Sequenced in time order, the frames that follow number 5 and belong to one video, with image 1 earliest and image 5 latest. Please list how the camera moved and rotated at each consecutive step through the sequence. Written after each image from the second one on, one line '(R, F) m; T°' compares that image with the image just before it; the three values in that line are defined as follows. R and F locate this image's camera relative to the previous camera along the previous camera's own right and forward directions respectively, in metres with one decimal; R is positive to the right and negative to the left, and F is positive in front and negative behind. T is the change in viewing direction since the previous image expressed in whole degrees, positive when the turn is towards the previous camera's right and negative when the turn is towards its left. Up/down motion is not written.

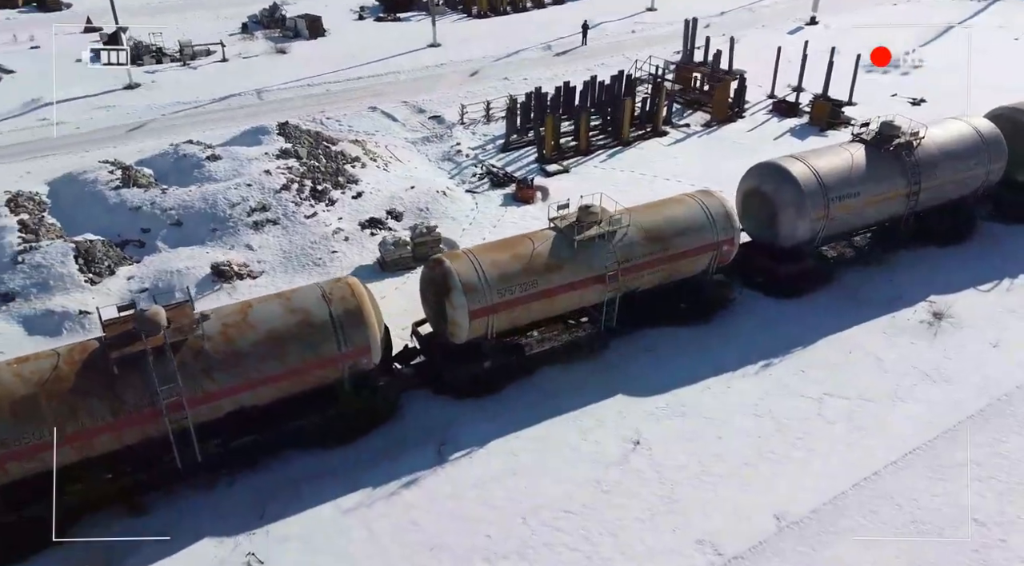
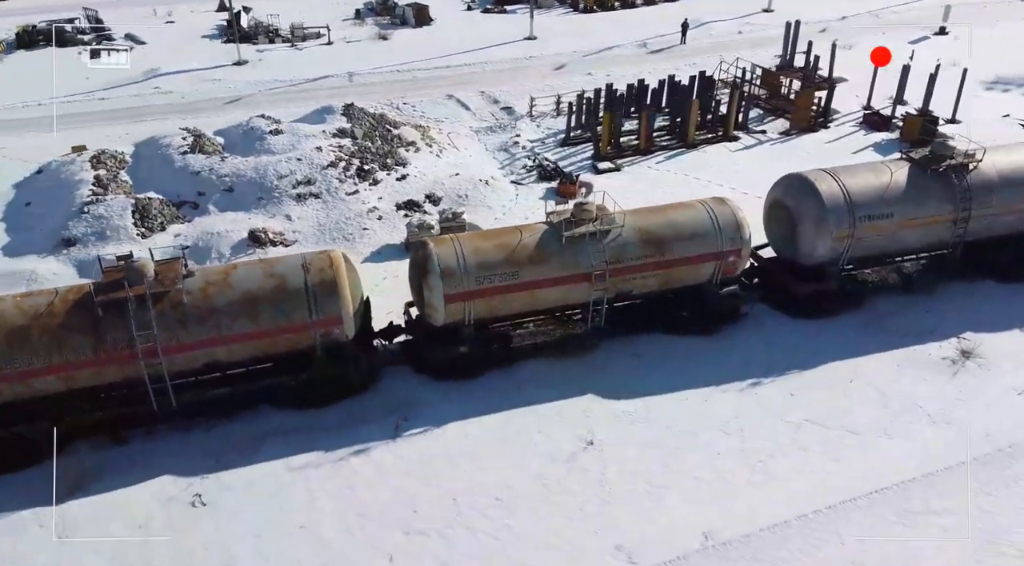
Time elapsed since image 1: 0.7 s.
(+3.6, +0.1) m; -10°
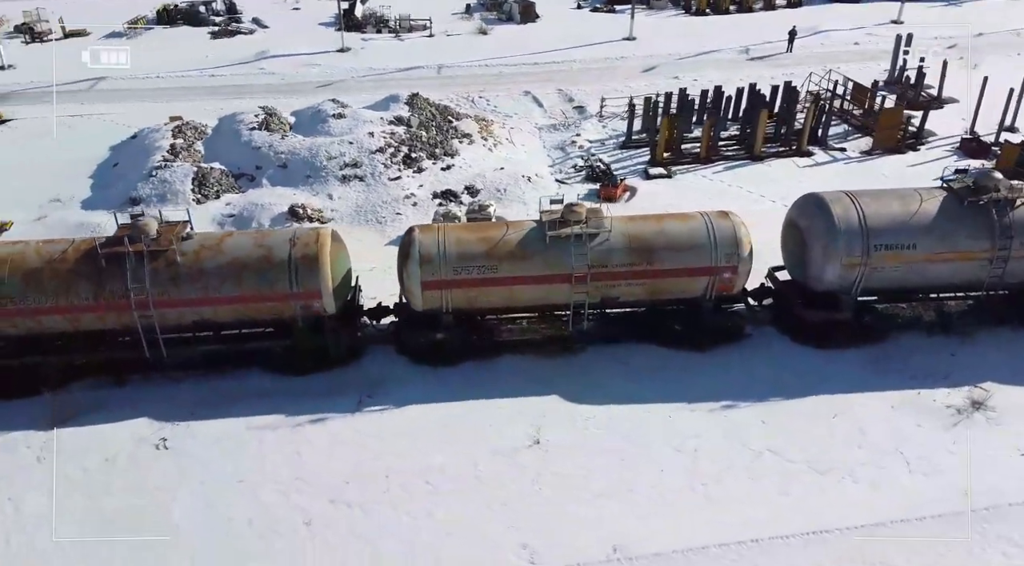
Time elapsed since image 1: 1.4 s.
(+3.8, +0.1) m; -10°
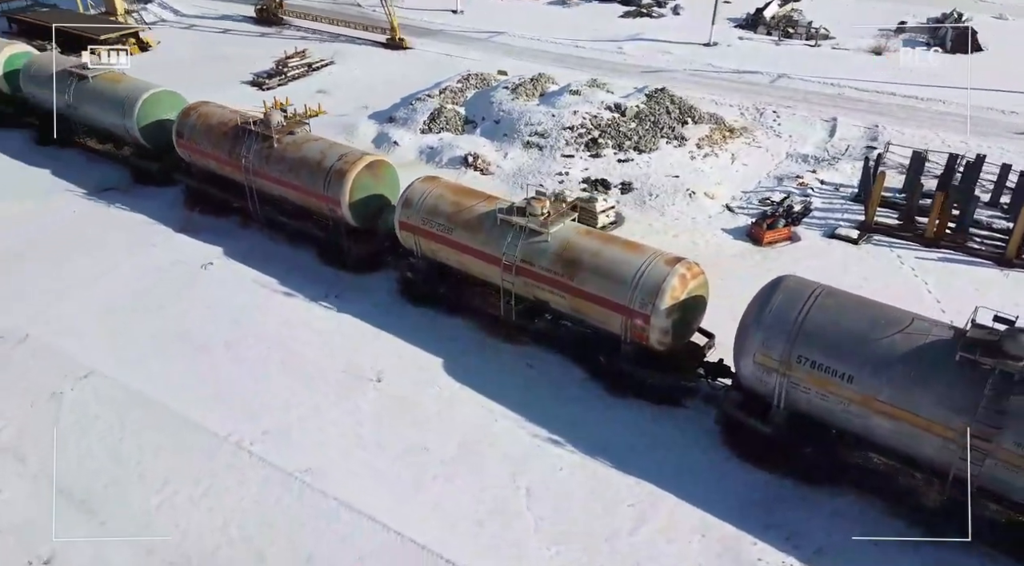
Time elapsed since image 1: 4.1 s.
(+13.3, +3.7) m; -37°
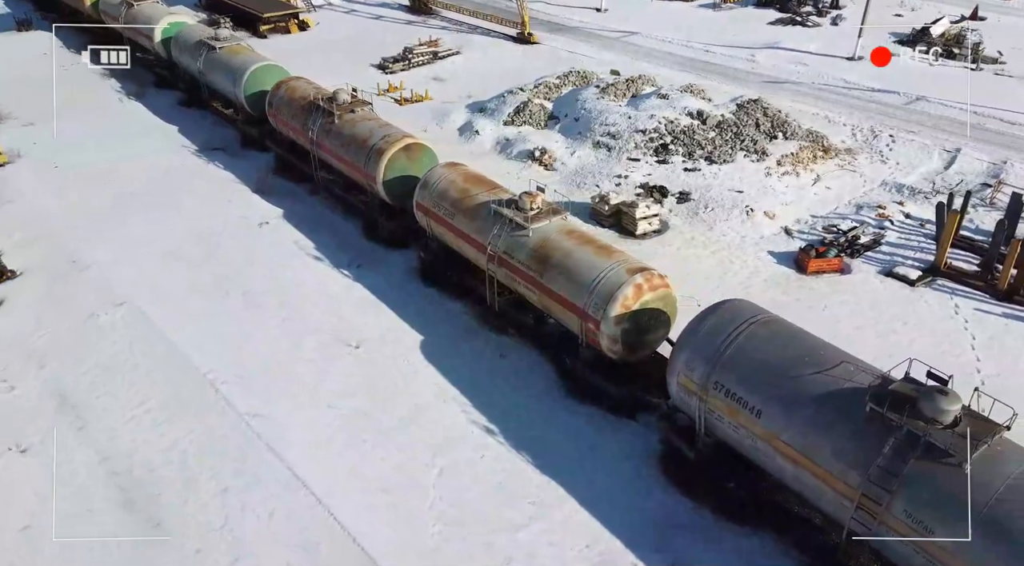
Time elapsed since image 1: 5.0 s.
(+5.0, +0.3) m; -13°
